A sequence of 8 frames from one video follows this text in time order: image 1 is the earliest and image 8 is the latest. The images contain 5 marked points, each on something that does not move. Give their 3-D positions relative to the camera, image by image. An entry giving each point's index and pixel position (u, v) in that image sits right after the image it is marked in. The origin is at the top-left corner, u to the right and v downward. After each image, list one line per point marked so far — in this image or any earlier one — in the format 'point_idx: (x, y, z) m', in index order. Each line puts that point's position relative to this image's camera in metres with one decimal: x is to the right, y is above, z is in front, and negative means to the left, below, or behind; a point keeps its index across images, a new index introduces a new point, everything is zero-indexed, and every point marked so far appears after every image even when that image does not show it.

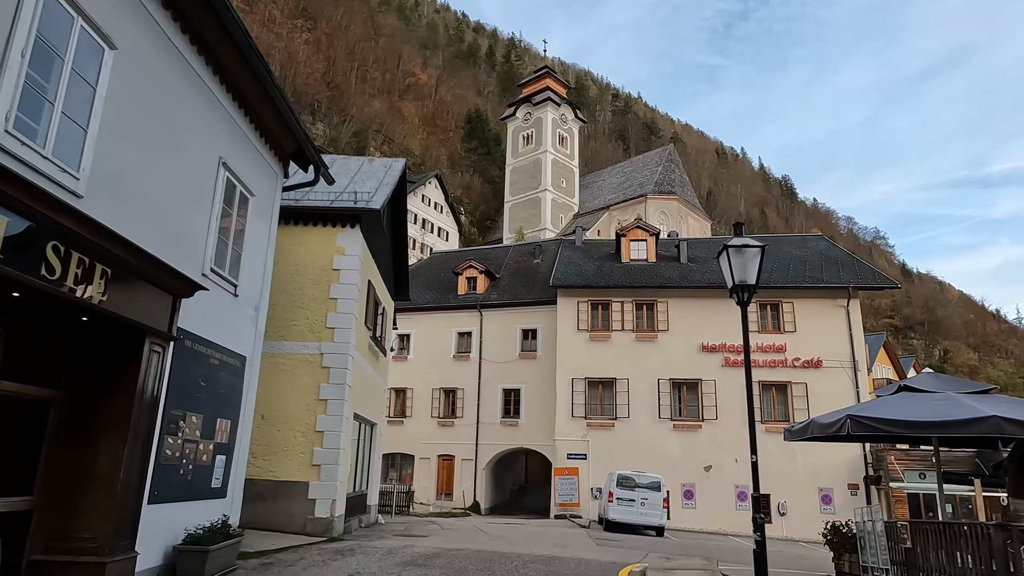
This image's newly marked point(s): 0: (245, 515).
0: (-5.1, -4.3, +12.6) m
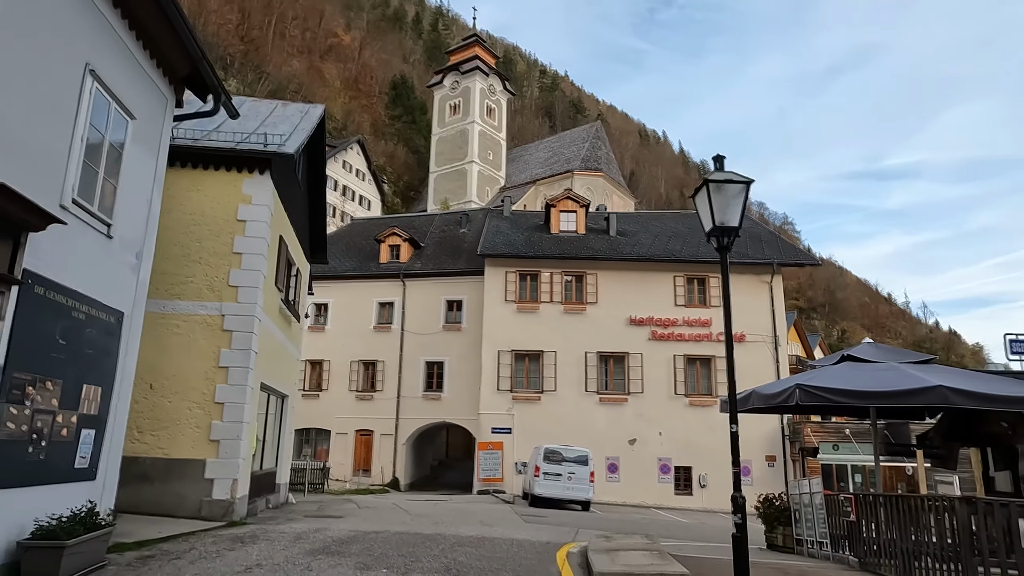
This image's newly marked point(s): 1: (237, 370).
0: (-6.4, -3.5, +11.0) m
1: (-4.8, -1.4, +11.6) m
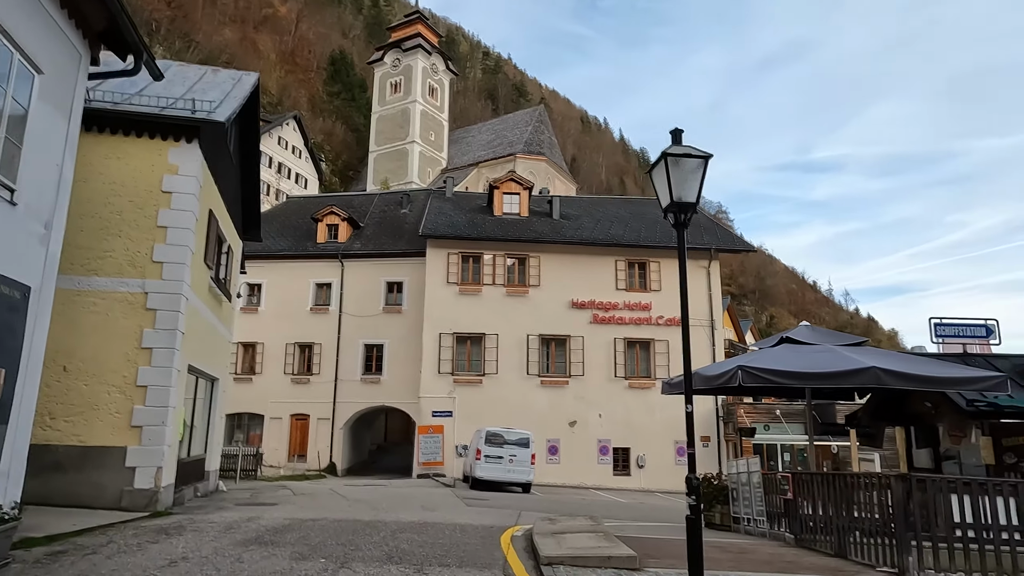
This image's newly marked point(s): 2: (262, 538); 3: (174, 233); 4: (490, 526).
0: (-7.3, -3.1, +10.2) m
1: (-5.7, -1.0, +10.9) m
2: (-3.1, -3.1, +8.2) m
3: (-5.8, +0.9, +11.3) m
4: (-0.3, -3.6, +10.0) m
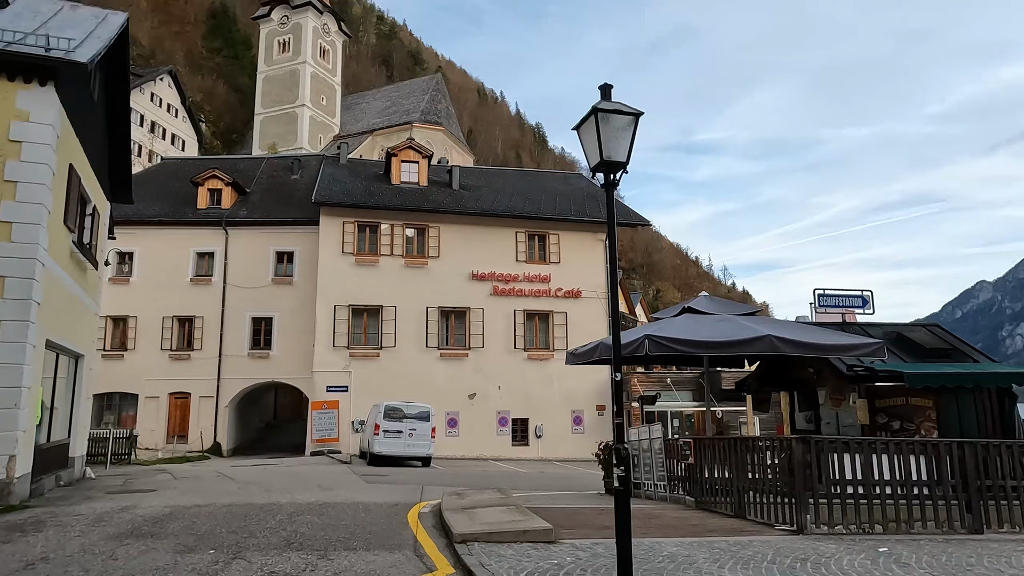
0: (-8.6, -2.6, +8.7) m
1: (-7.2, -0.5, +9.5) m
2: (-4.1, -2.7, +7.3) m
3: (-7.2, +1.5, +9.8) m
4: (-1.7, -3.1, +9.6) m
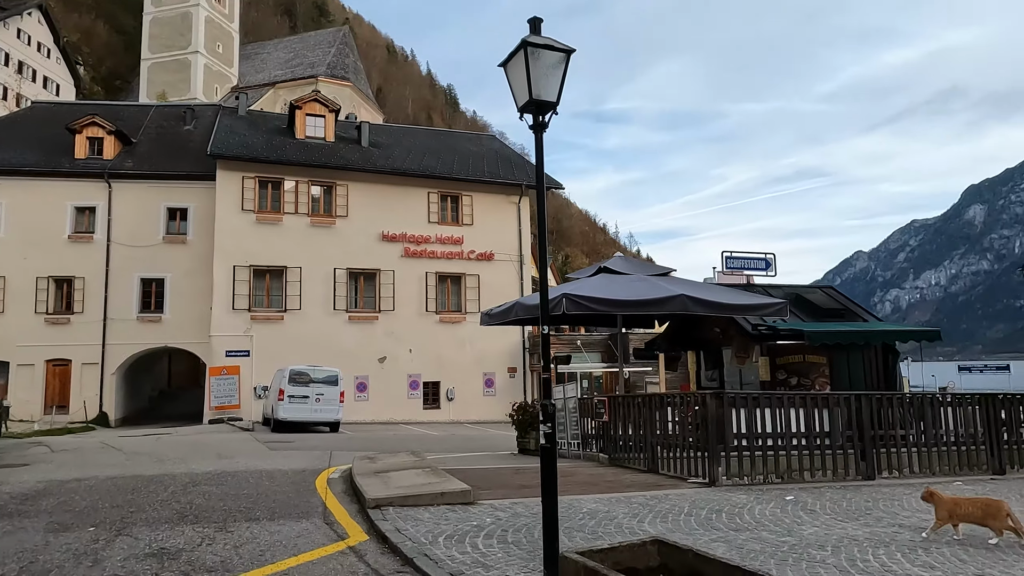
0: (-9.6, -2.0, +7.2) m
1: (-8.3, +0.1, +8.1) m
2: (-5.0, -2.2, +6.5) m
3: (-8.4, +2.1, +8.4) m
4: (-2.9, -2.5, +9.1) m
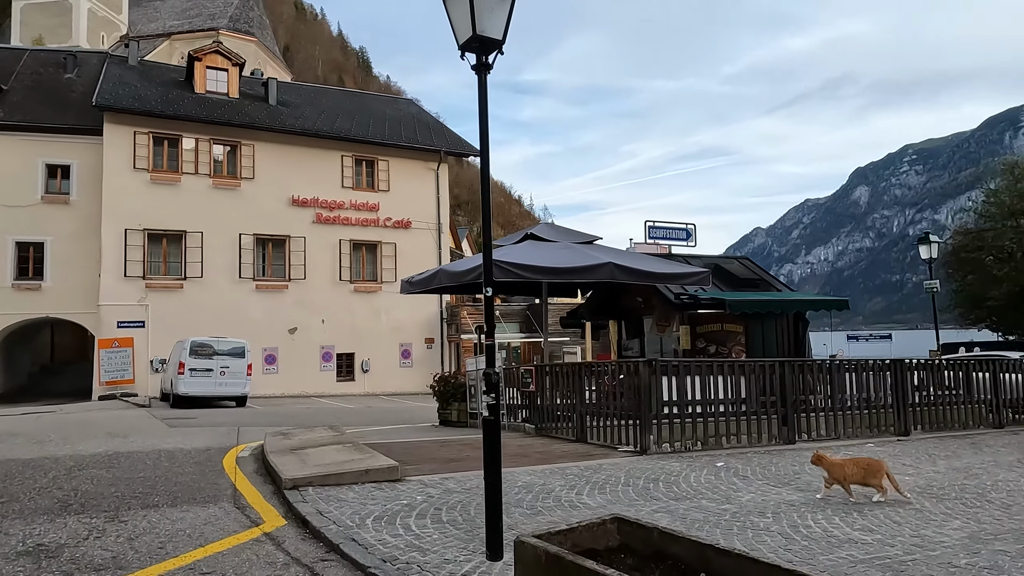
0: (-10.2, -1.6, +5.6) m
1: (-9.0, +0.6, +6.6) m
2: (-5.6, -1.8, +5.5) m
3: (-9.1, +2.6, +6.7) m
4: (-3.9, -2.0, +8.4) m
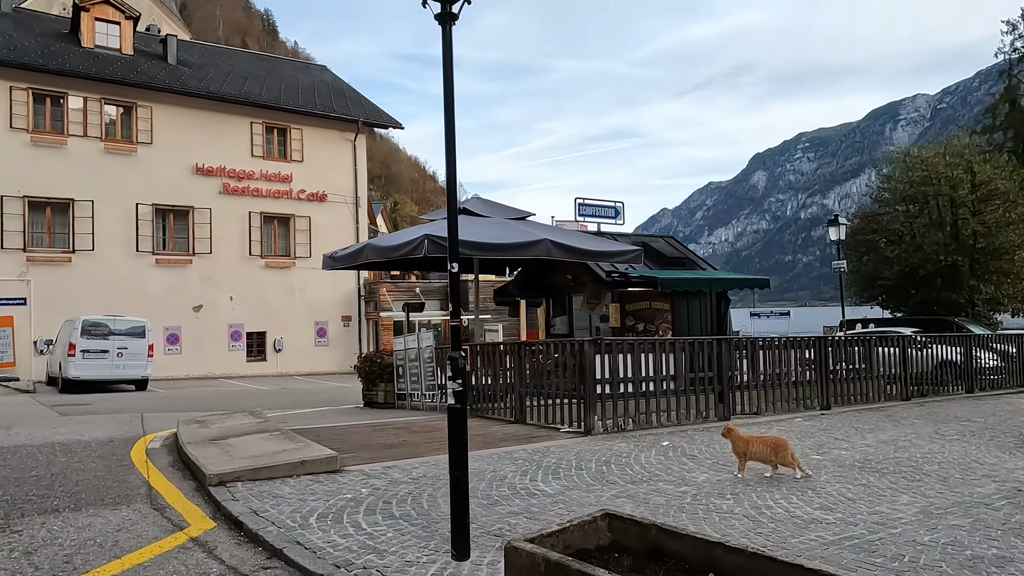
0: (-10.6, -1.3, +4.0) m
1: (-9.5, +0.8, +5.0) m
2: (-5.9, -1.6, +4.5) m
3: (-9.6, +2.8, +5.1) m
4: (-4.6, -1.7, +7.6) m
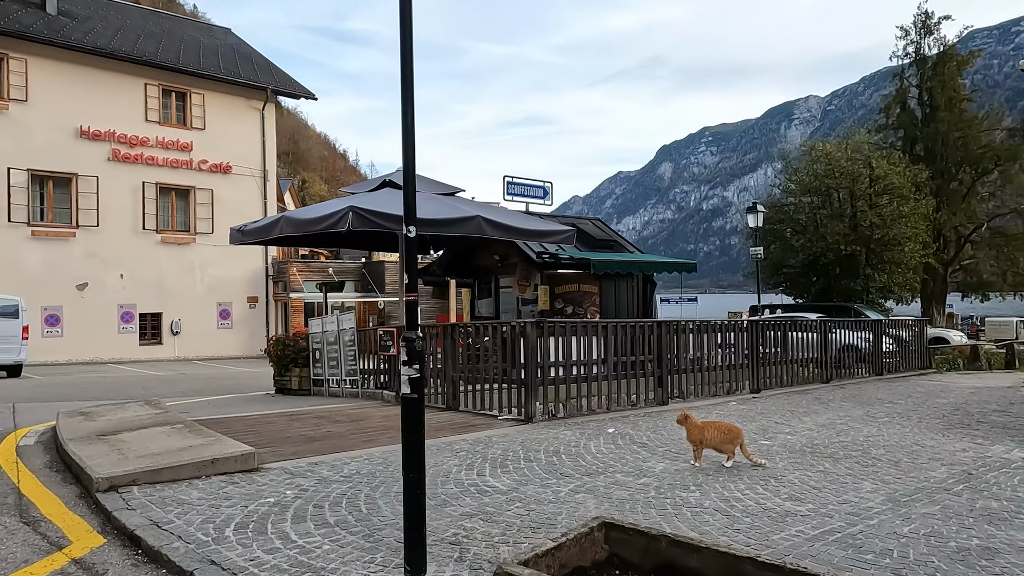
0: (-10.7, -1.0, +2.1) m
1: (-9.7, +1.1, +3.2) m
2: (-6.2, -1.4, +3.2) m
3: (-9.8, +3.1, +3.2) m
4: (-5.3, -1.4, +6.4) m
